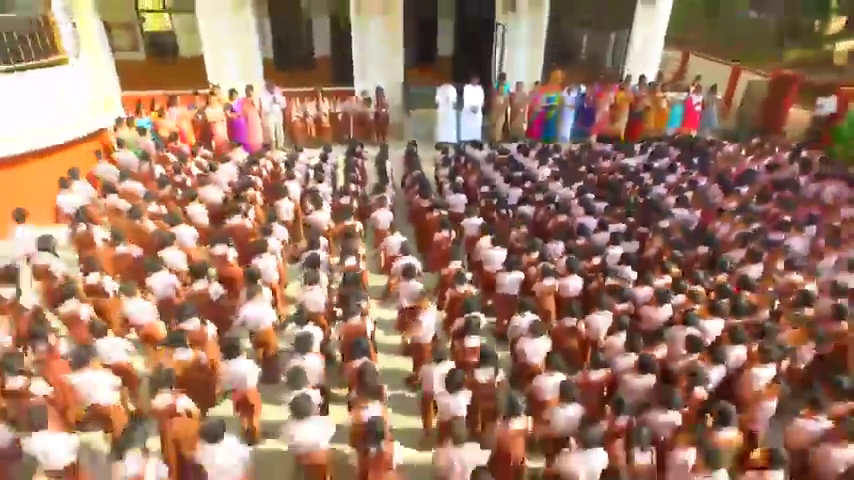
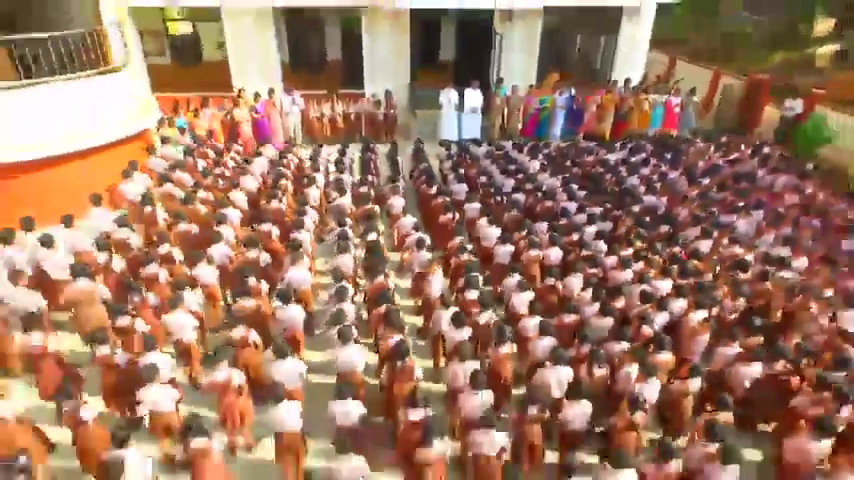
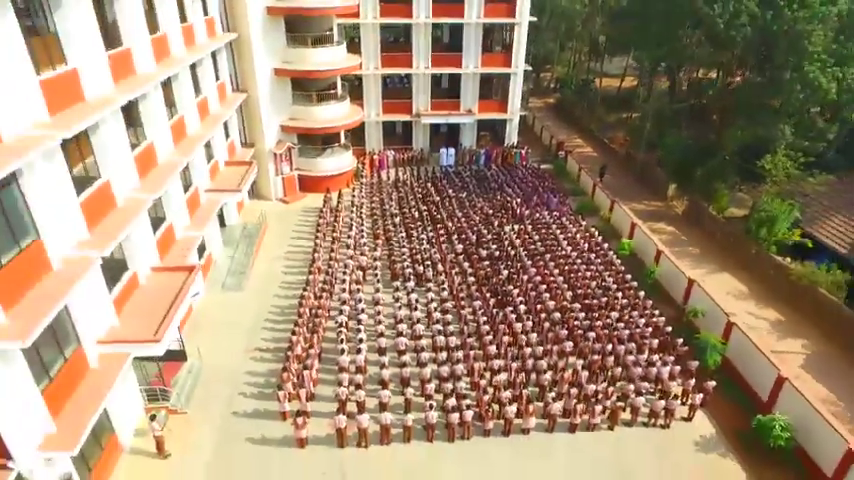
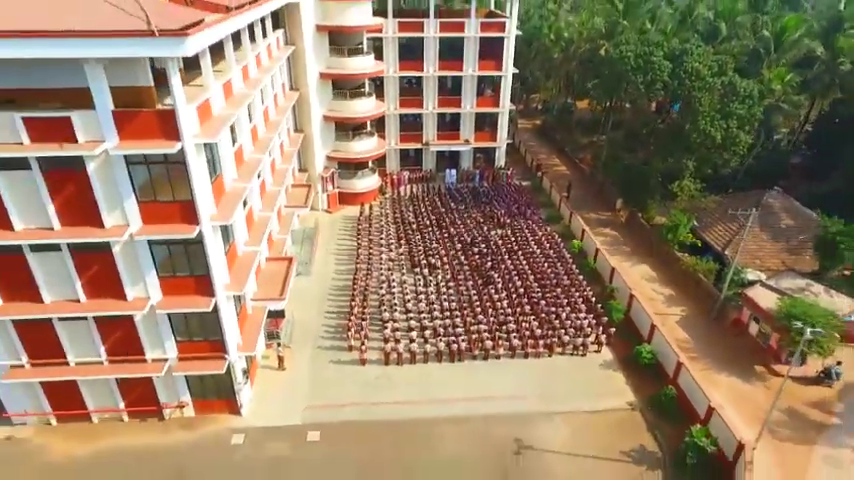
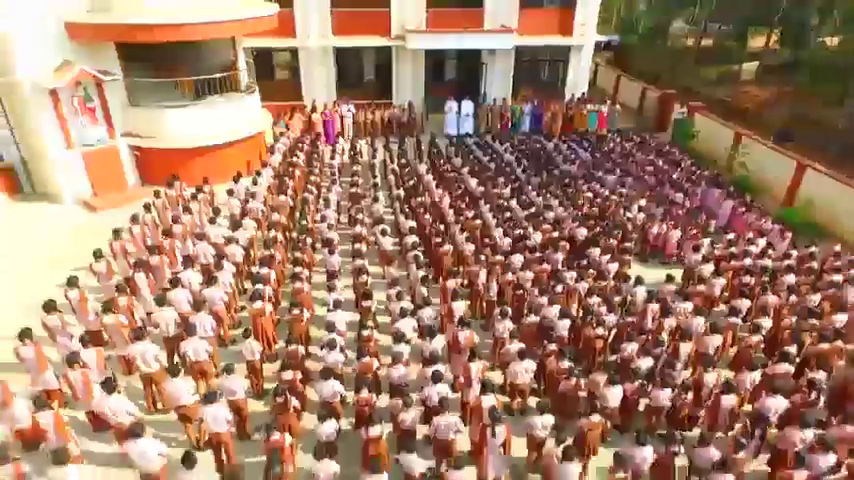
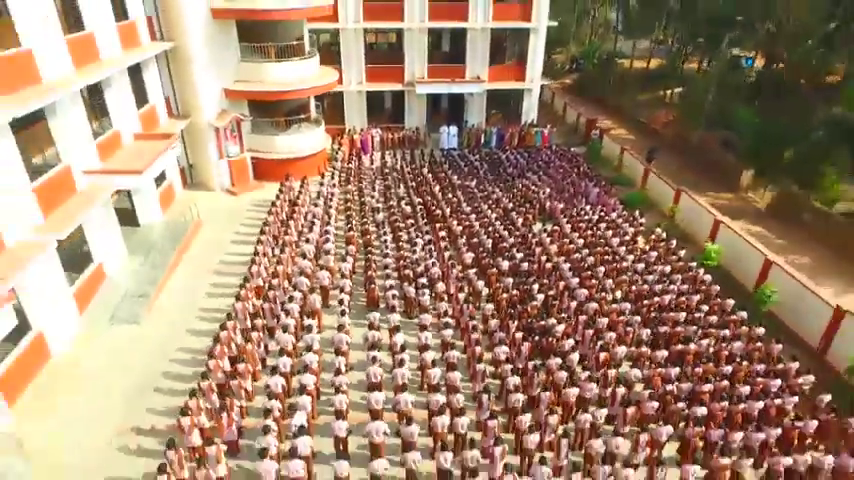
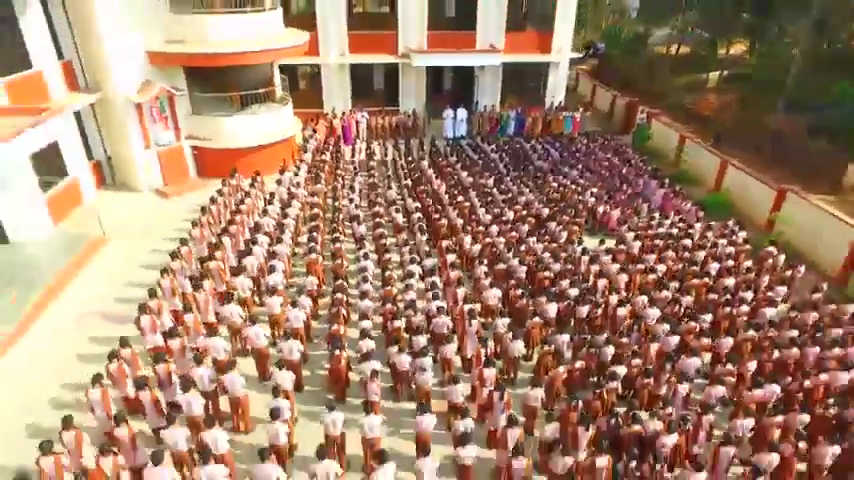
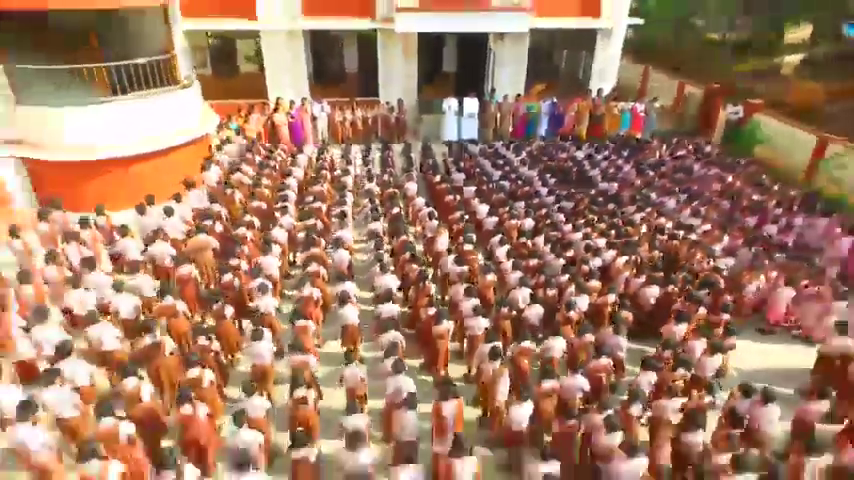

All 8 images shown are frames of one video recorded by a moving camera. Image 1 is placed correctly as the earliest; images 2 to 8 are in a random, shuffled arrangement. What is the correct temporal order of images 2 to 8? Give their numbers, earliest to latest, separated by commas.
2, 8, 5, 7, 6, 3, 4
